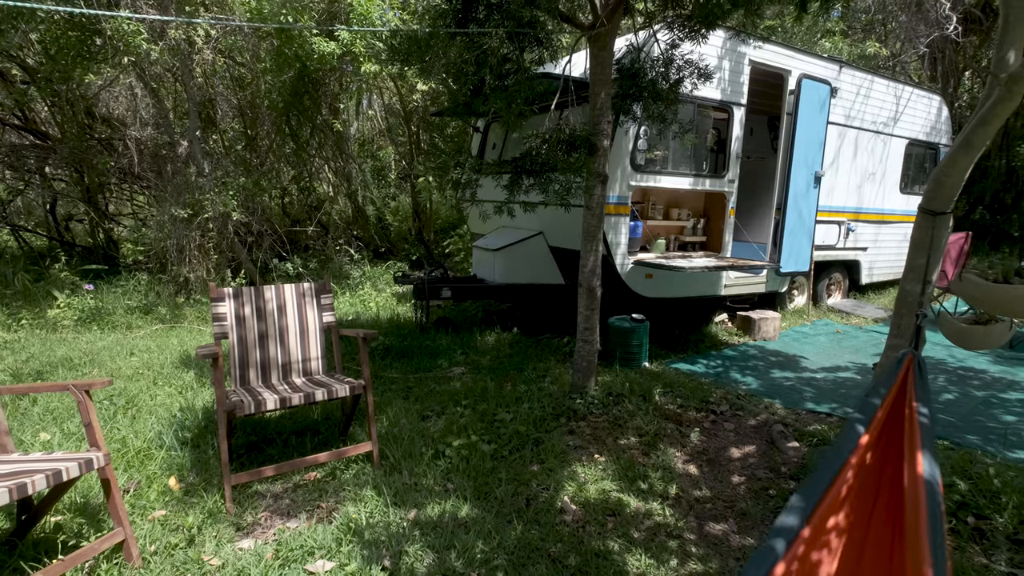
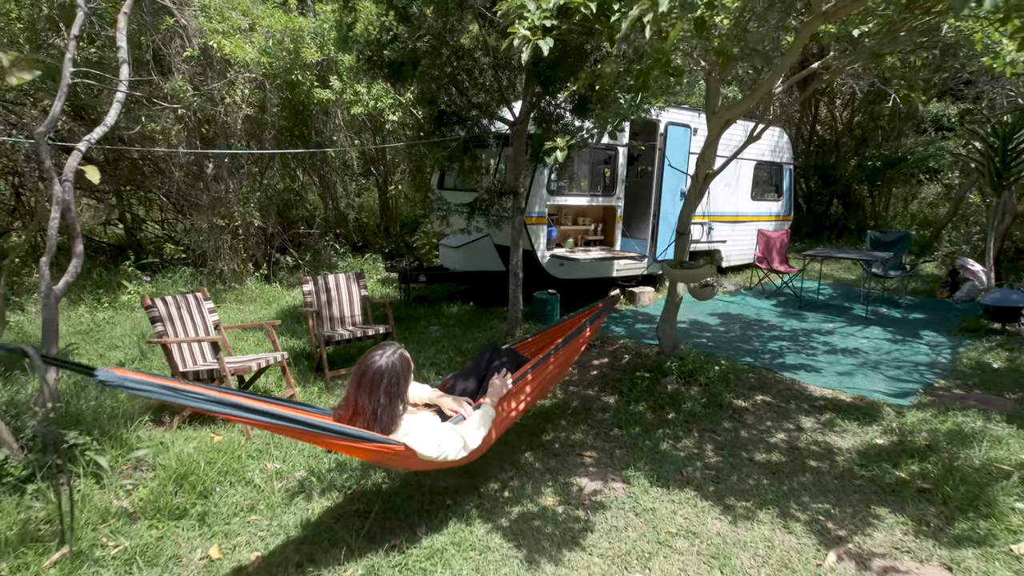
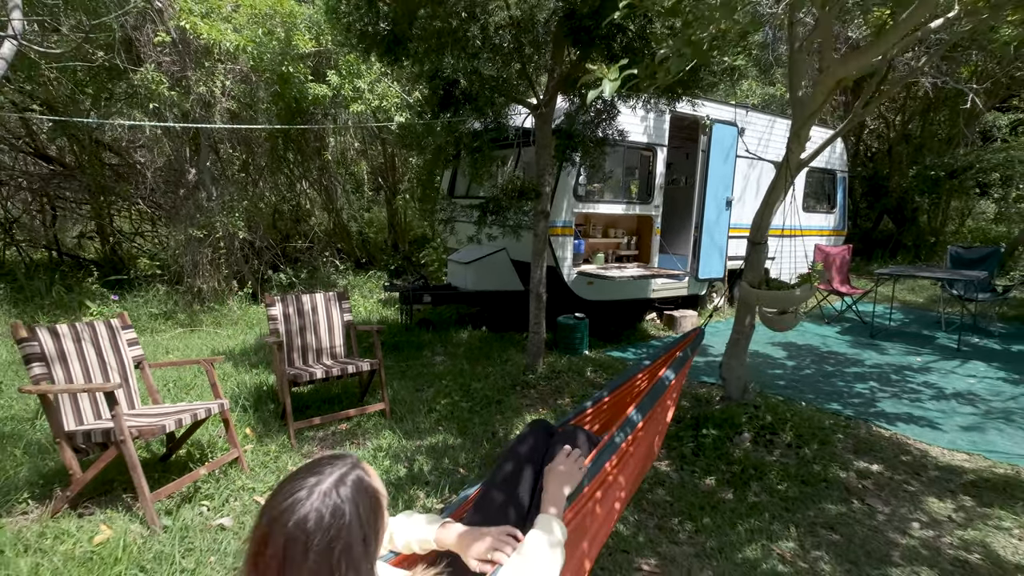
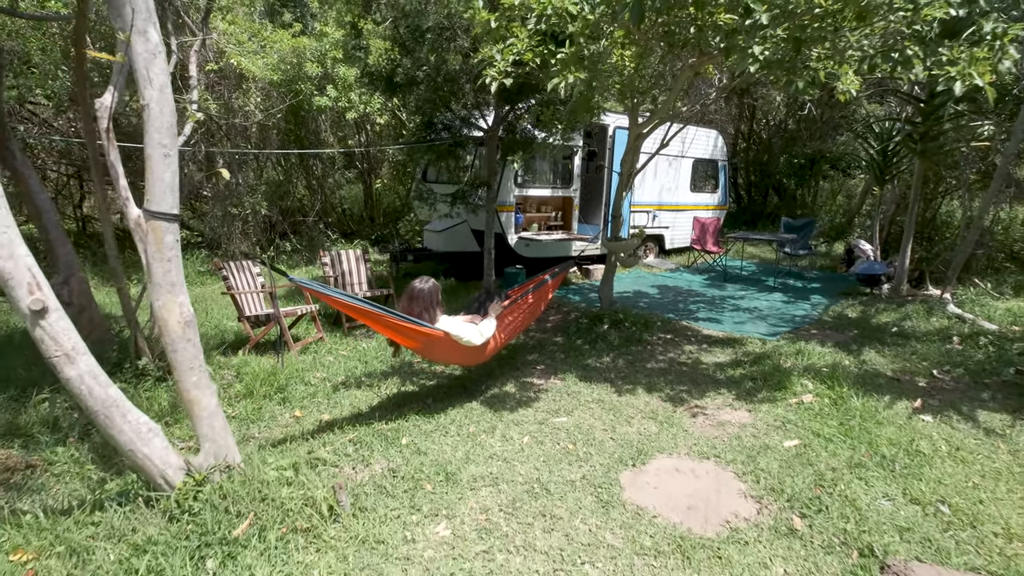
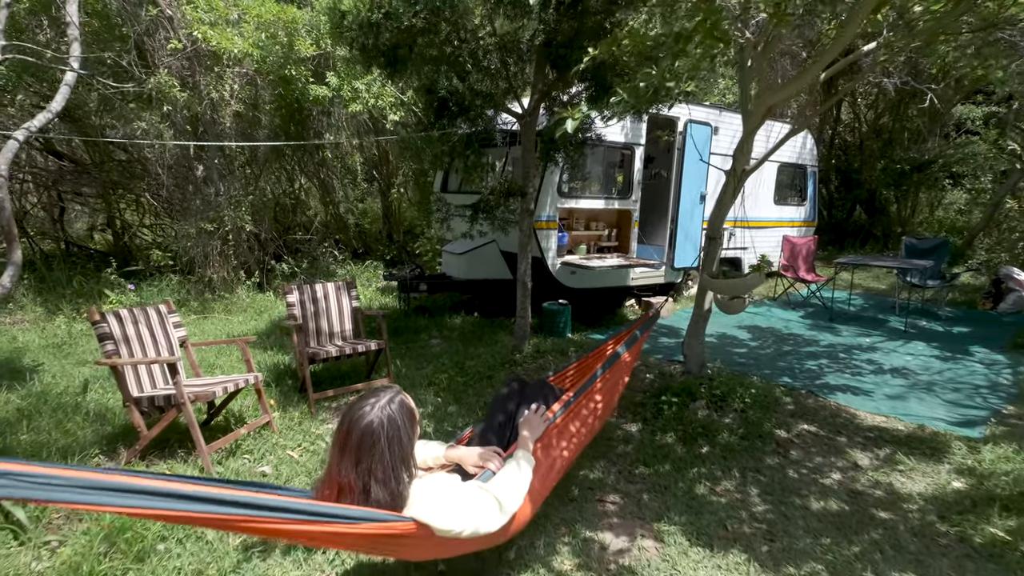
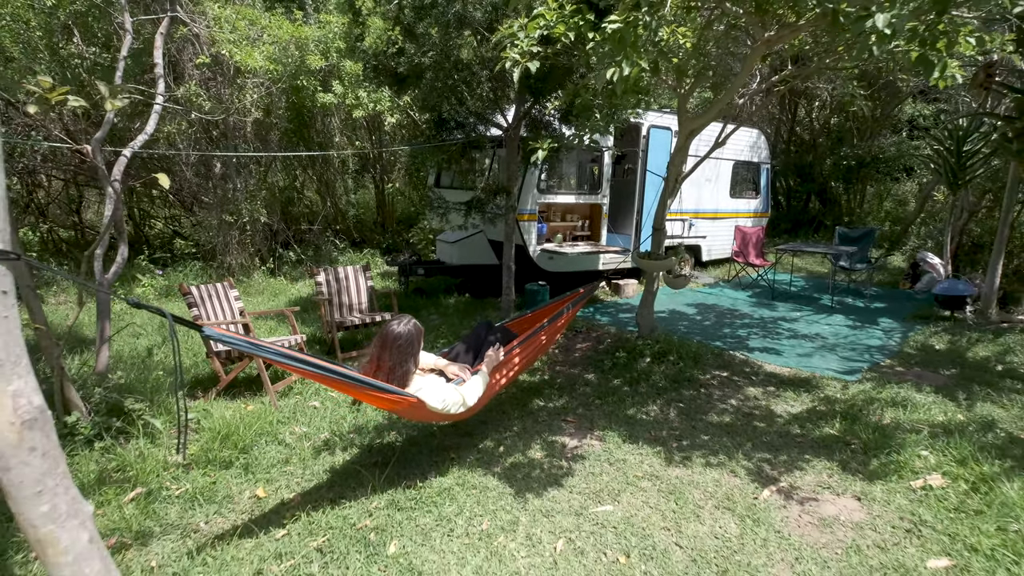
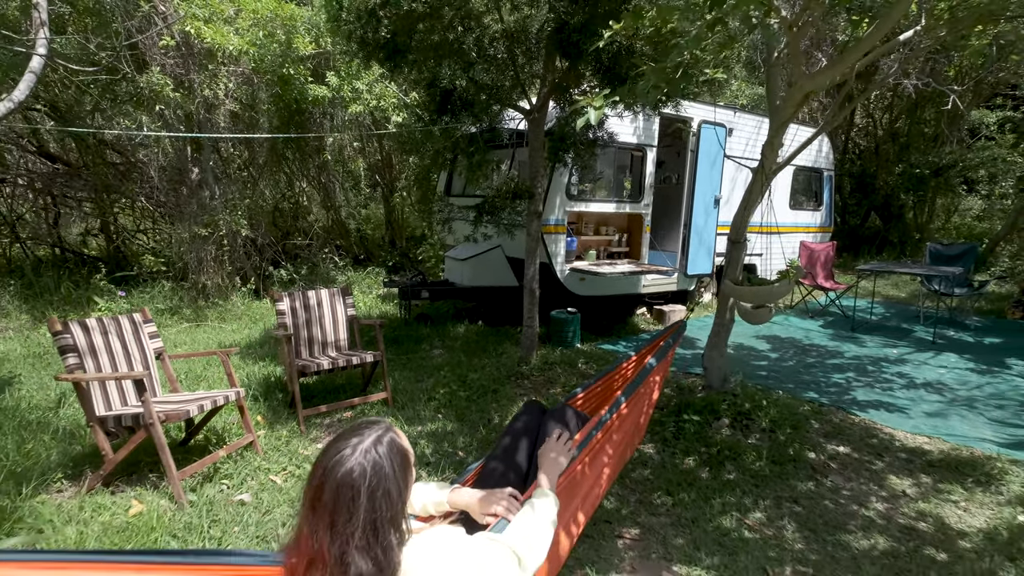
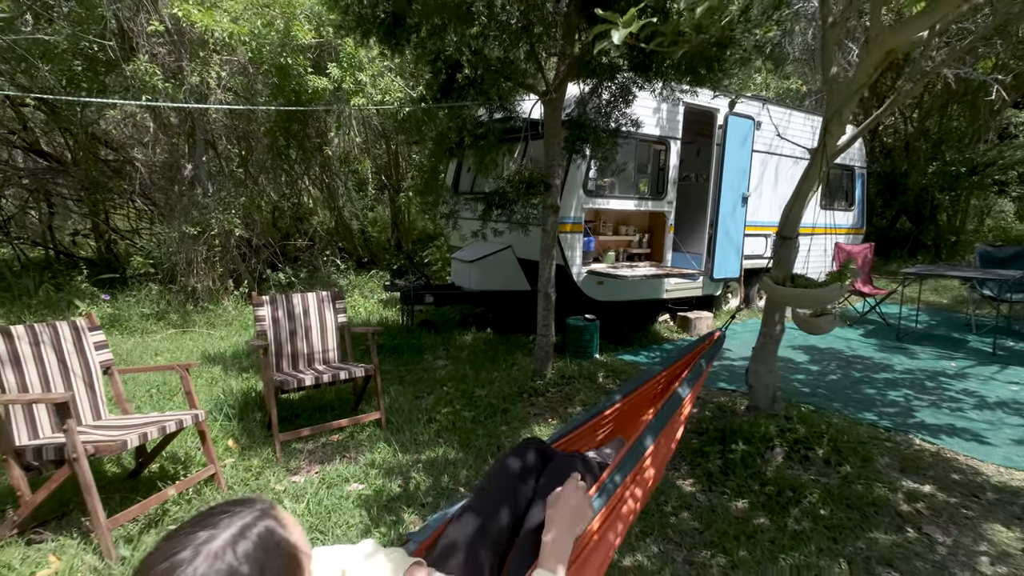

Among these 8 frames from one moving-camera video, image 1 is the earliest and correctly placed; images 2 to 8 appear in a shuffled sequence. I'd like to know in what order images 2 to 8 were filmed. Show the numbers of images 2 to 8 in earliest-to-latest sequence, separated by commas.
8, 3, 7, 5, 2, 6, 4
